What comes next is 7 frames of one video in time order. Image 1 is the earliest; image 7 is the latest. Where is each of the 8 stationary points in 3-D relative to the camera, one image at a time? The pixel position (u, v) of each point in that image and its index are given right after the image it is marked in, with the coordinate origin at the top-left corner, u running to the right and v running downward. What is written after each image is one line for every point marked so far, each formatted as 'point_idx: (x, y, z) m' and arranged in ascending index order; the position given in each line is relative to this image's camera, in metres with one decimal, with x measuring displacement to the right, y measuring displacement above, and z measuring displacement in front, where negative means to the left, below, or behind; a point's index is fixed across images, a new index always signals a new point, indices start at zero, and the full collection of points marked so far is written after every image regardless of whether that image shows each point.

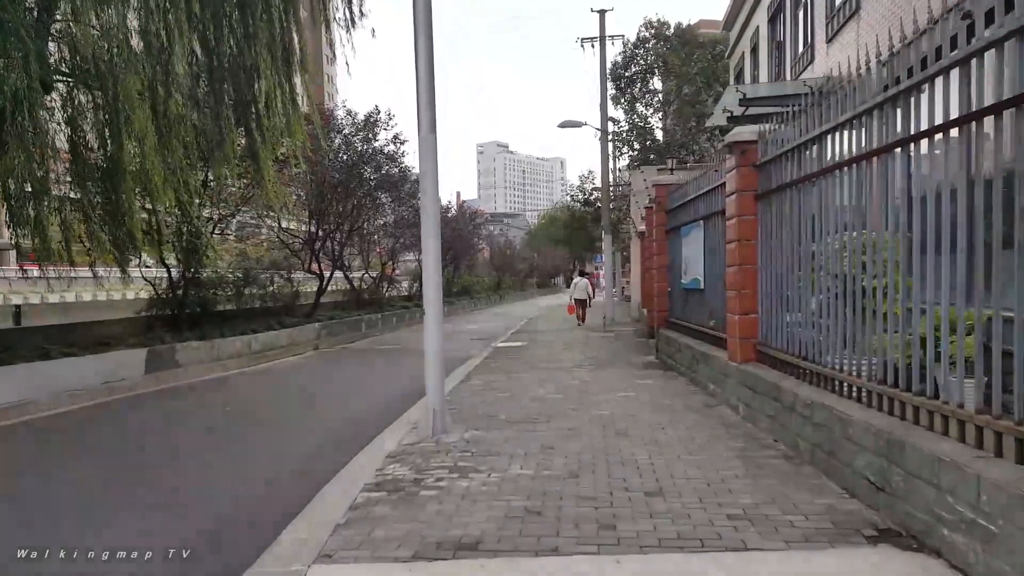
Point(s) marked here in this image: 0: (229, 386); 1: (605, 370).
0: (-5.8, -2.0, +14.0) m
1: (+1.6, -1.4, +11.6) m
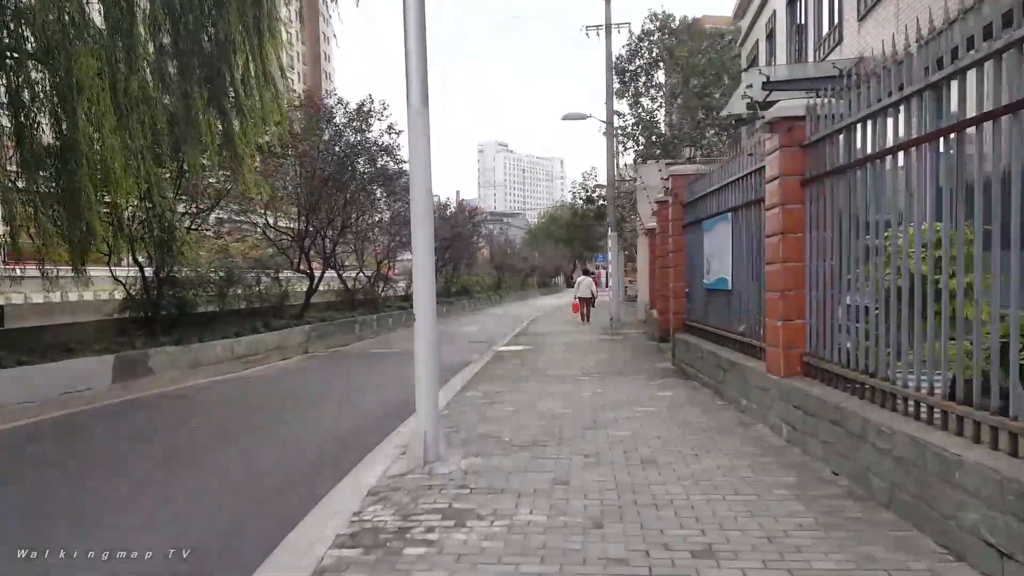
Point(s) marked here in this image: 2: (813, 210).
0: (-5.7, -2.0, +12.9) m
1: (+1.6, -1.4, +10.5) m
2: (+2.8, +0.7, +6.2) m
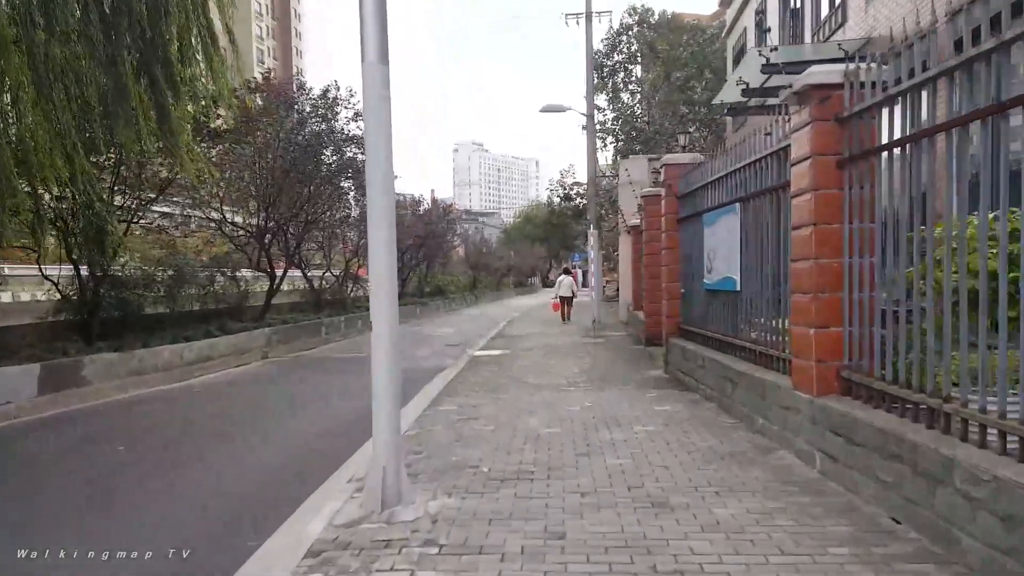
0: (-6.1, -2.0, +11.5) m
1: (+1.3, -1.4, +9.4) m
2: (+2.6, +0.7, +5.2) m
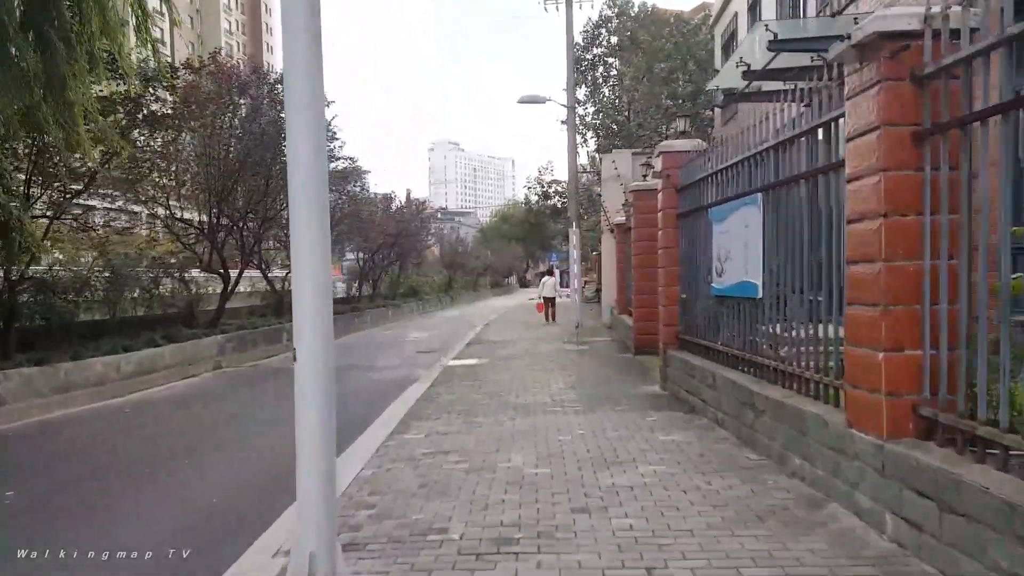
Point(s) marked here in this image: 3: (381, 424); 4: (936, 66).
0: (-6.4, -2.1, +10.0) m
1: (+1.1, -1.5, +8.2) m
2: (+2.5, +0.6, +4.0) m
3: (-1.6, -1.7, +8.3) m
4: (+2.4, +1.3, +4.0) m
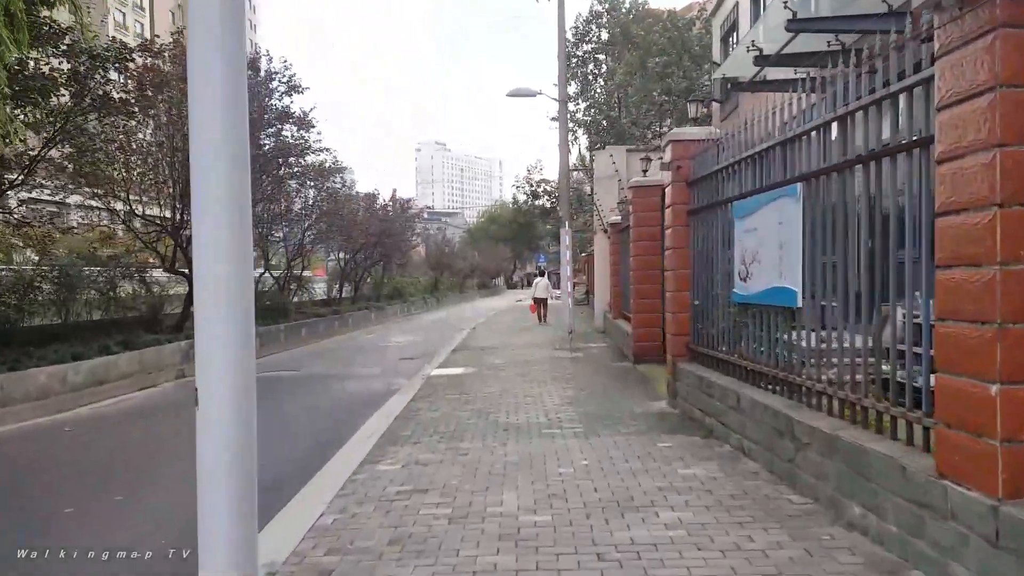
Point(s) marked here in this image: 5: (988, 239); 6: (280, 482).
0: (-6.6, -2.1, +8.9) m
1: (+1.0, -1.5, +7.2) m
2: (+2.5, +0.6, +3.0) m
3: (-1.7, -1.7, +7.3) m
4: (+2.4, +1.2, +3.0) m
5: (+2.2, +0.2, +3.2) m
6: (-2.2, -1.8, +6.4) m
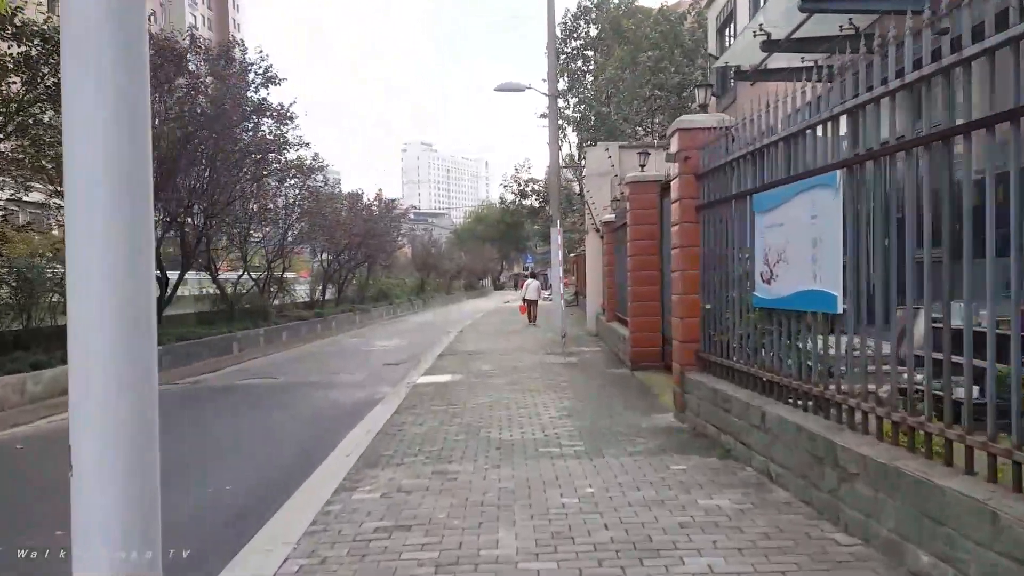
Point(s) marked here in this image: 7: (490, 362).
0: (-6.7, -2.2, +8.0) m
1: (+0.9, -1.6, +6.4) m
2: (+2.5, +0.6, +2.3) m
3: (-1.8, -1.8, +6.5) m
4: (+2.4, +1.2, +2.3) m
5: (+2.2, +0.2, +2.5) m
6: (-2.2, -1.9, +5.6) m
7: (-0.5, -1.5, +14.0) m
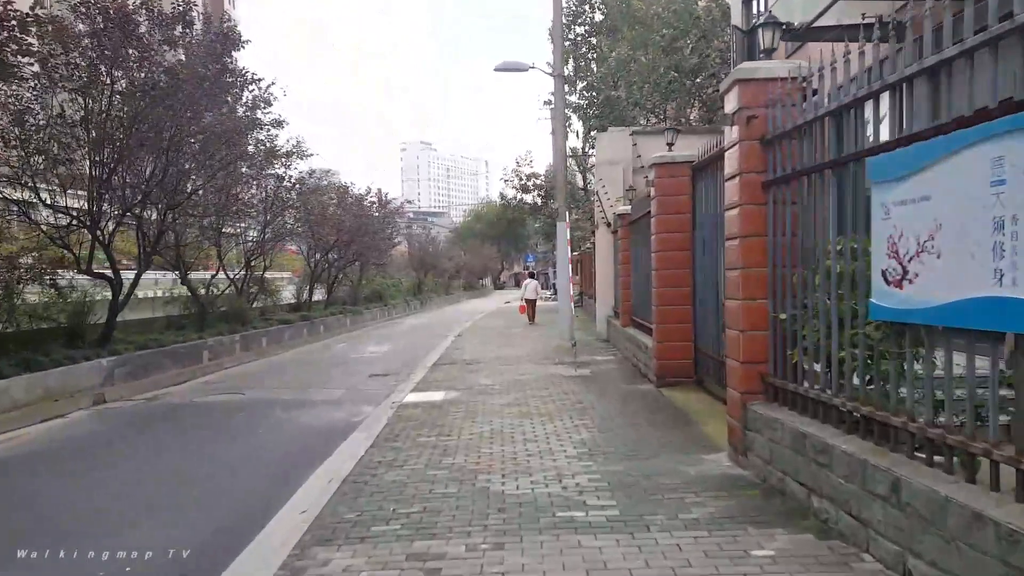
0: (-6.6, -2.2, +6.2) m
1: (+1.0, -1.6, +4.6) m
2: (+2.5, +0.5, +0.5) m
3: (-1.7, -1.8, +4.7) m
4: (+2.5, +1.2, +0.5) m
5: (+2.3, +0.2, +0.7) m
6: (-2.1, -1.9, +3.8) m
7: (-0.4, -1.6, +12.2) m
